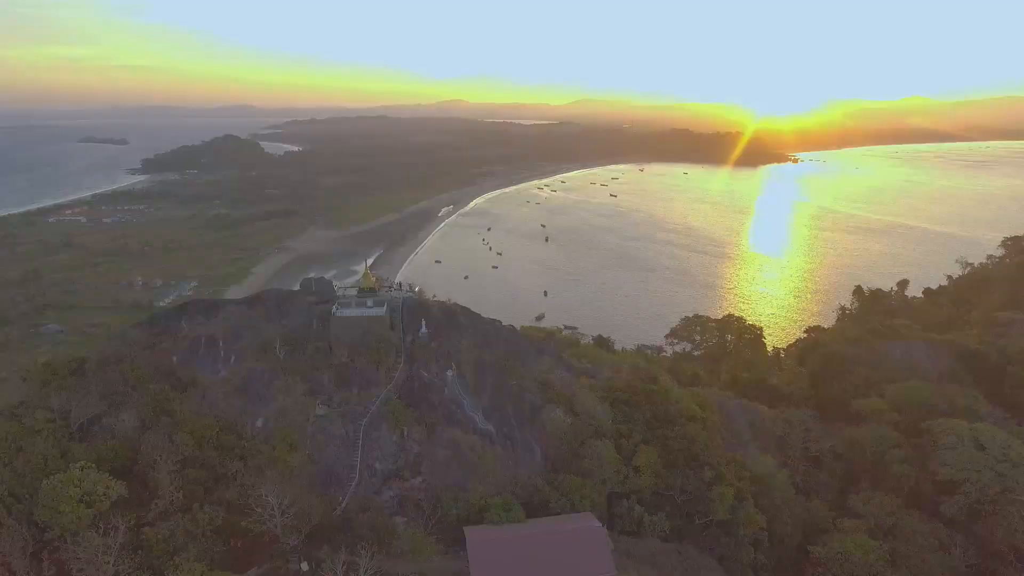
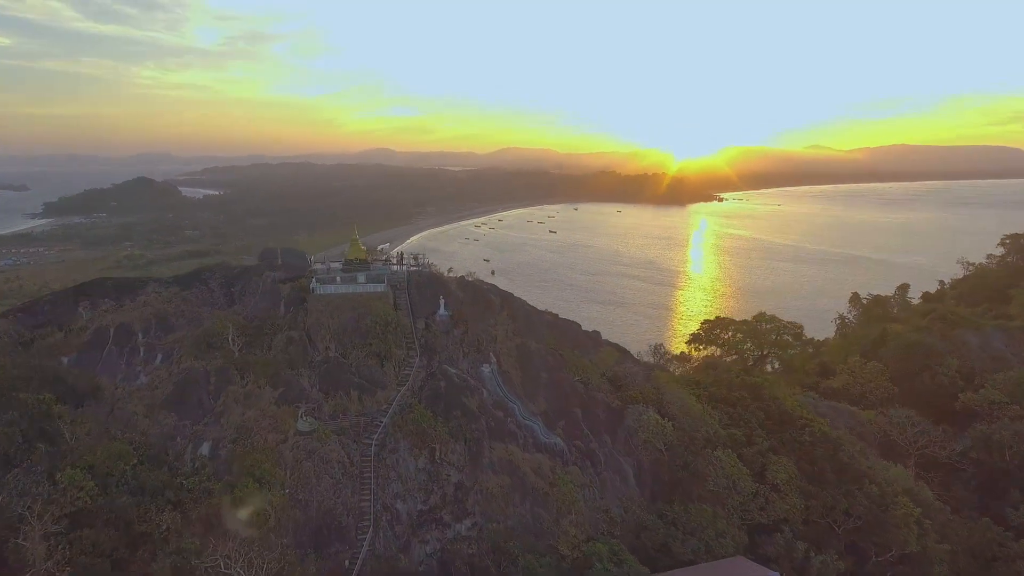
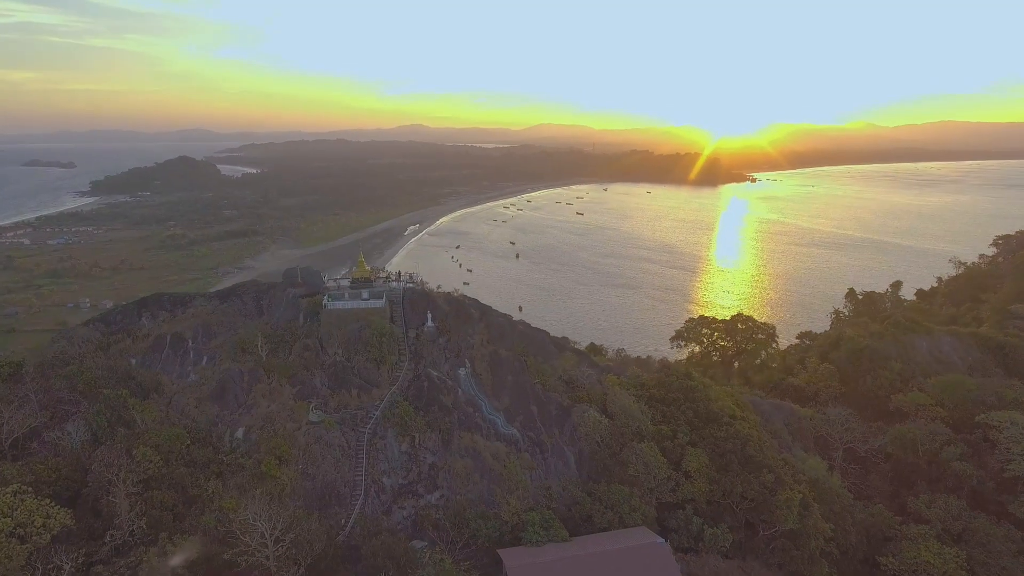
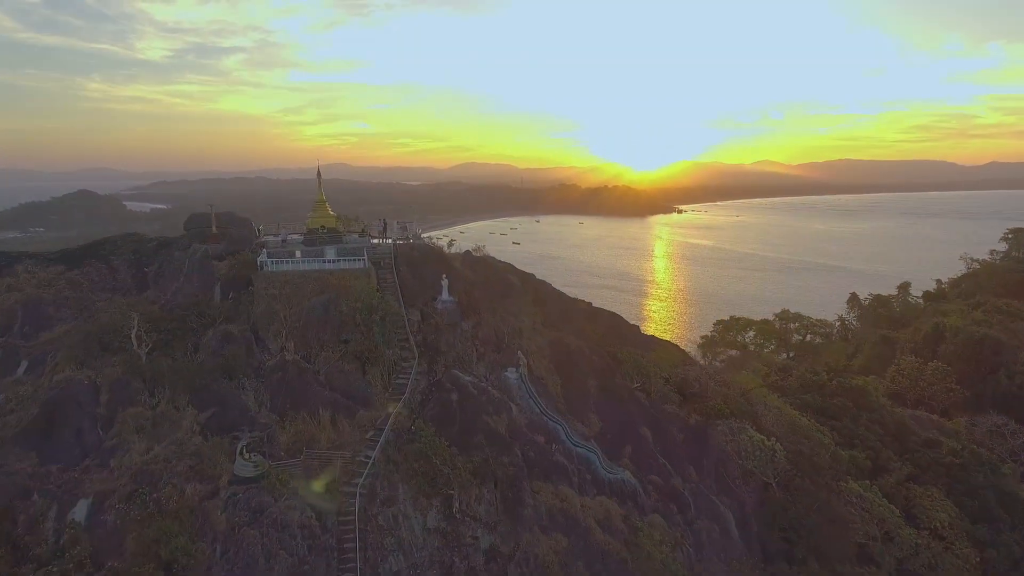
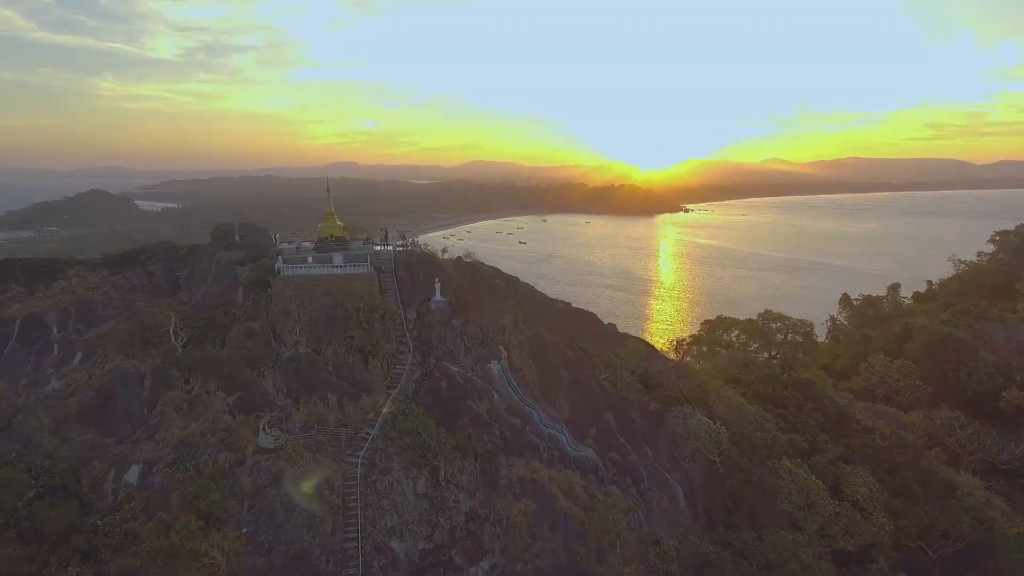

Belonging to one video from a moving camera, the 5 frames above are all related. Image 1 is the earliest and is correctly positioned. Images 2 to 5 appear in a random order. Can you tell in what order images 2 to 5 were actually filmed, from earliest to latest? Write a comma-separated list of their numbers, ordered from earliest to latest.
3, 2, 5, 4
